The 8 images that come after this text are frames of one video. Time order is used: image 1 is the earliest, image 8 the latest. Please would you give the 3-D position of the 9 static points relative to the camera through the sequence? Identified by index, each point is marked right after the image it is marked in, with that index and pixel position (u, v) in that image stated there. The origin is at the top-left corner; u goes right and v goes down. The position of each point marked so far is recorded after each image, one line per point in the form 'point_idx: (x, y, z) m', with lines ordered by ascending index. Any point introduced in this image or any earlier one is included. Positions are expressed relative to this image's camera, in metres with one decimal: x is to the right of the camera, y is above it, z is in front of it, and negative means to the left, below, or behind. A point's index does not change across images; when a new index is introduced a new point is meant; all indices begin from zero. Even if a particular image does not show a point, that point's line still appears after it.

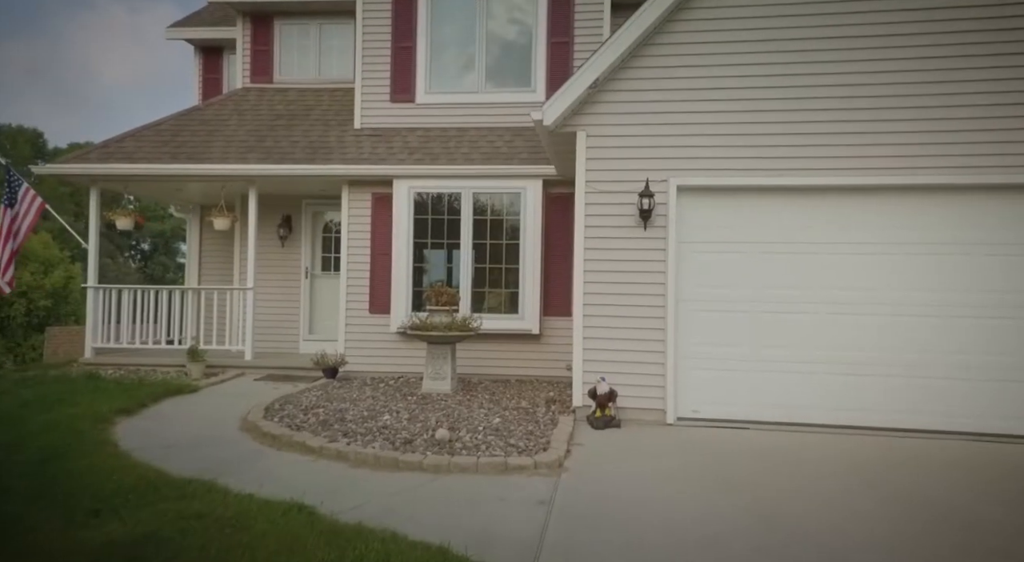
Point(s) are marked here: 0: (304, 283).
0: (-3.1, 0.0, +9.3) m
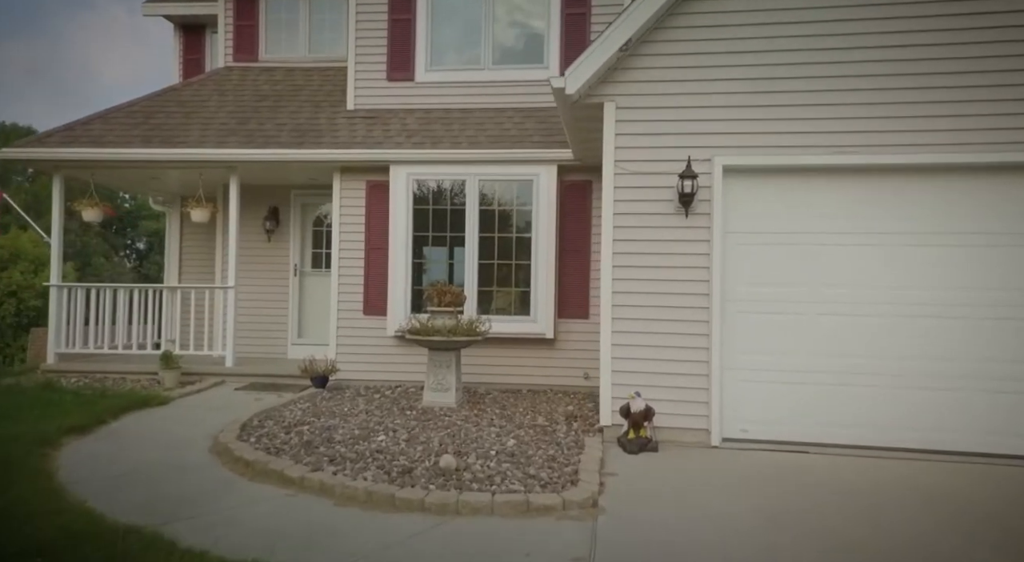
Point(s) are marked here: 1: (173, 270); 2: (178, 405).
0: (-3.0, 0.0, +8.4) m
1: (-4.8, +0.2, +8.9) m
2: (-3.4, -1.3, +6.3) m
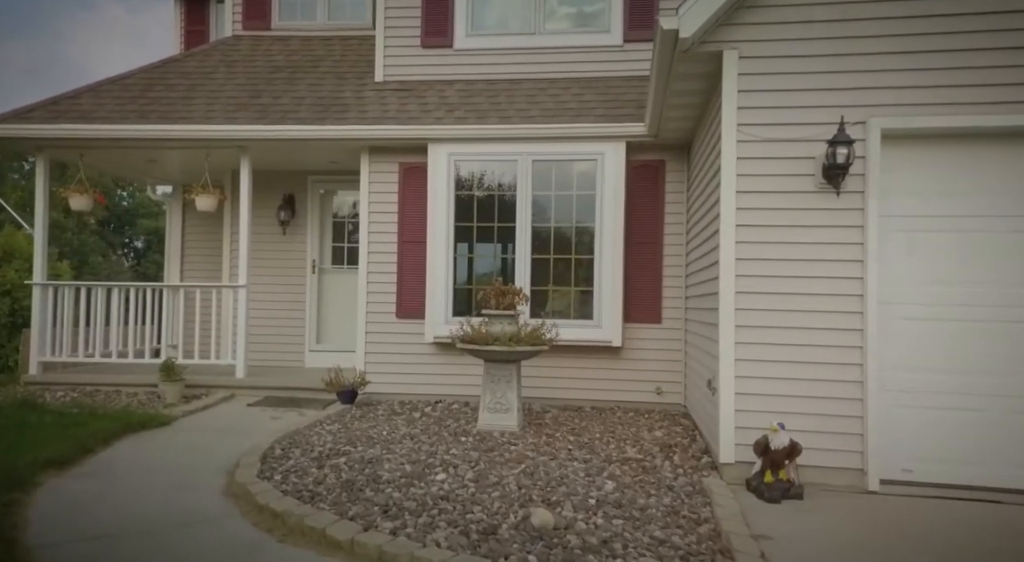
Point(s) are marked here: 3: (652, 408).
0: (-2.4, 0.0, +7.4) m
1: (-4.3, +0.2, +7.8) m
2: (-2.9, -1.3, +5.3) m
3: (+1.3, -1.2, +5.9) m
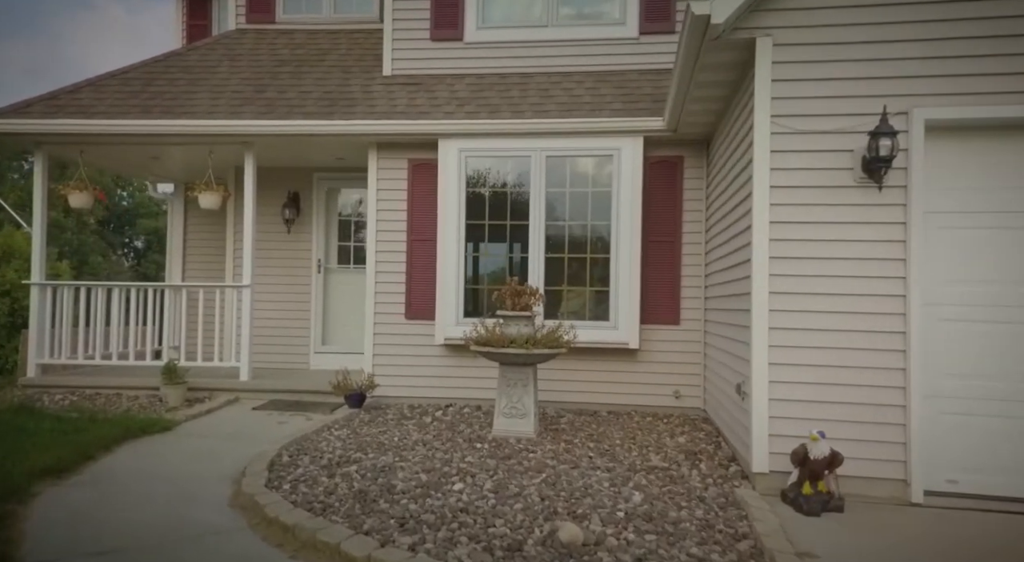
0: (-2.3, 0.0, +7.2) m
1: (-4.1, +0.2, +7.7) m
2: (-2.7, -1.3, +5.1) m
3: (+1.5, -1.2, +5.7) m
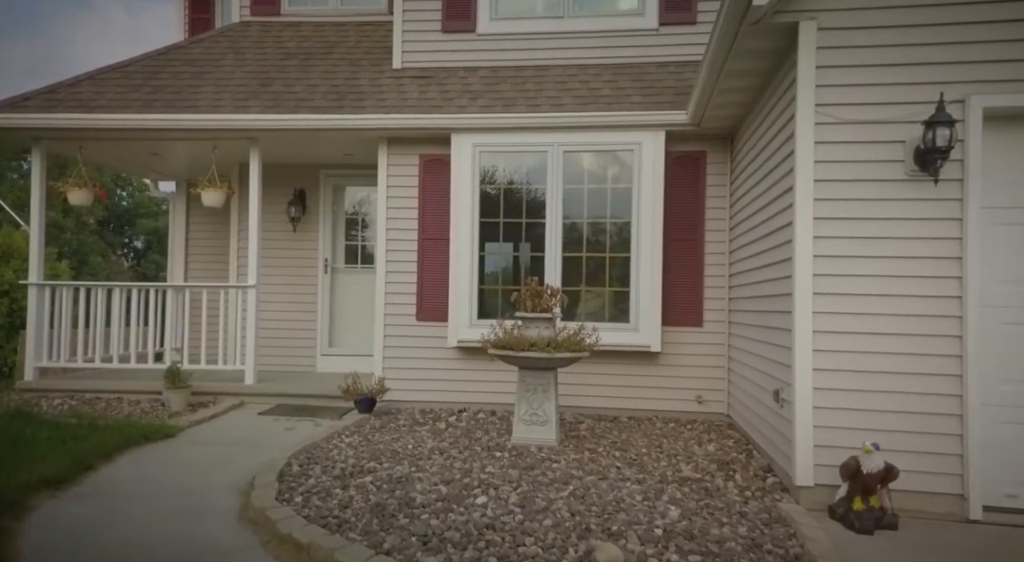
0: (-2.1, 0.0, +7.0) m
1: (-4.0, +0.2, +7.4) m
2: (-2.6, -1.3, +4.9) m
3: (+1.6, -1.2, +5.5) m
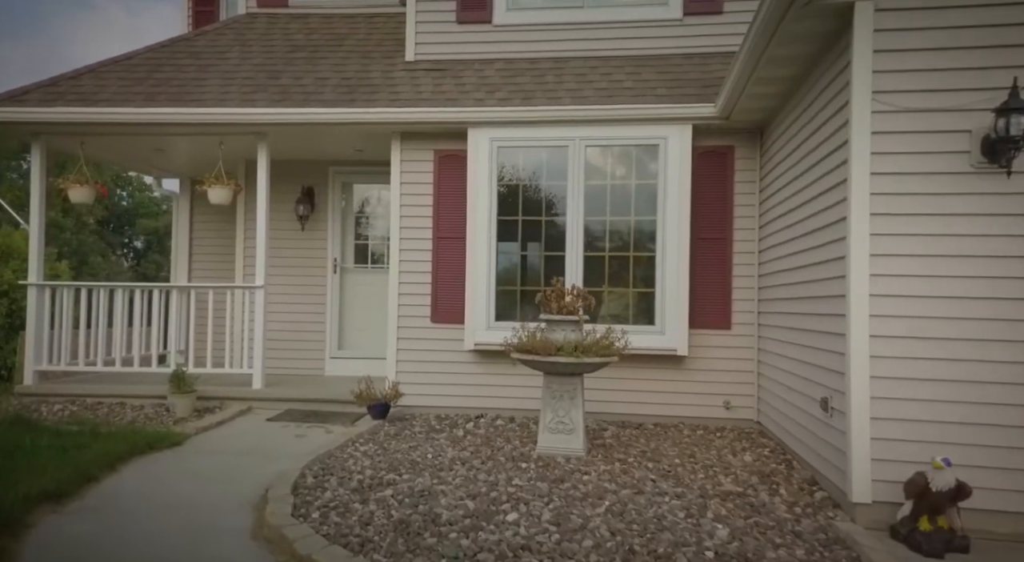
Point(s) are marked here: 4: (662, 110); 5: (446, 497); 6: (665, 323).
0: (-2.0, 0.0, +6.8) m
1: (-3.8, +0.2, +7.2) m
2: (-2.4, -1.3, +4.7) m
3: (+1.8, -1.2, +5.3) m
4: (+1.3, +1.4, +5.2) m
5: (-0.4, -1.2, +3.5) m
6: (+1.3, -0.3, +5.2) m
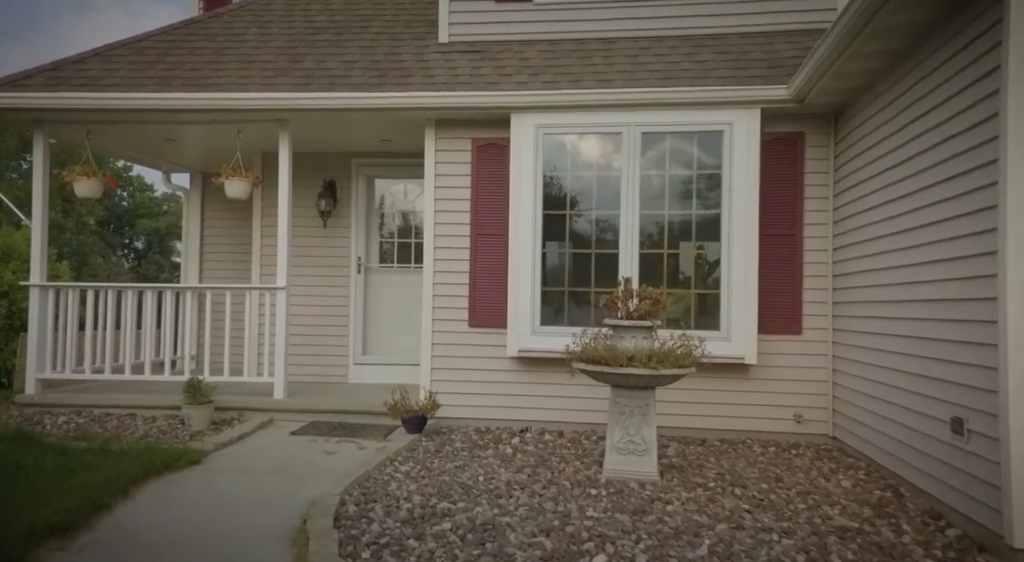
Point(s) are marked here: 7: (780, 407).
0: (-1.6, 0.0, +6.3) m
1: (-3.4, +0.2, +6.7) m
2: (-2.0, -1.3, +4.2) m
3: (+2.2, -1.2, +4.8) m
4: (+1.6, +1.4, +4.7) m
5: (0.0, -1.2, +3.0) m
6: (+1.7, -0.4, +4.7) m
7: (+2.1, -1.0, +4.8) m
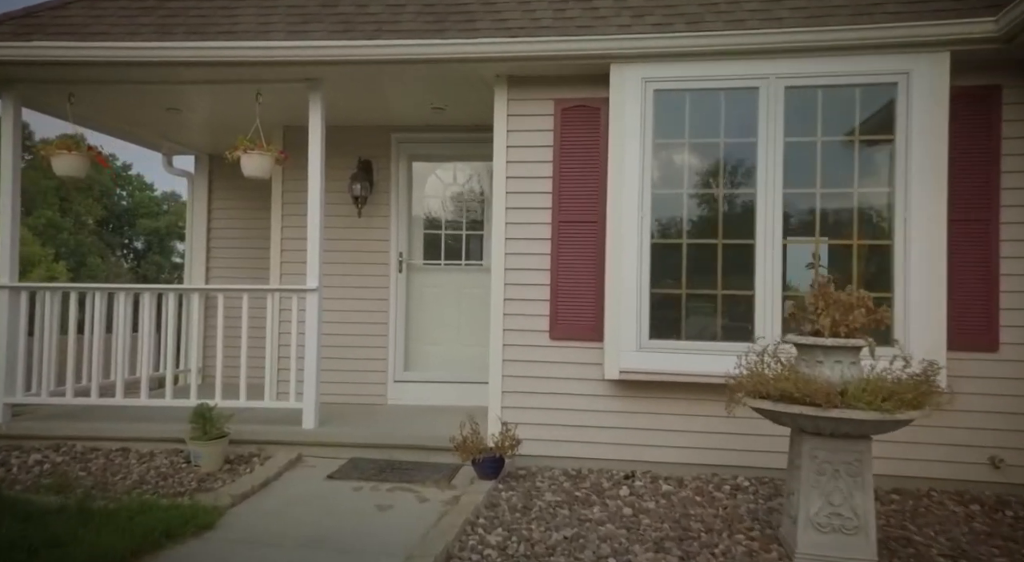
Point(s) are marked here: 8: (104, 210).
0: (-0.9, 0.0, +5.2) m
1: (-2.8, +0.2, +5.6) m
2: (-1.4, -1.3, +3.1) m
3: (+2.8, -1.2, +3.7) m
4: (+2.3, +1.4, +3.5) m
5: (+0.6, -1.2, +1.8) m
6: (+2.3, -0.4, +3.6) m
7: (+2.7, -1.0, +3.7) m
8: (-12.7, +2.4, +19.5) m
